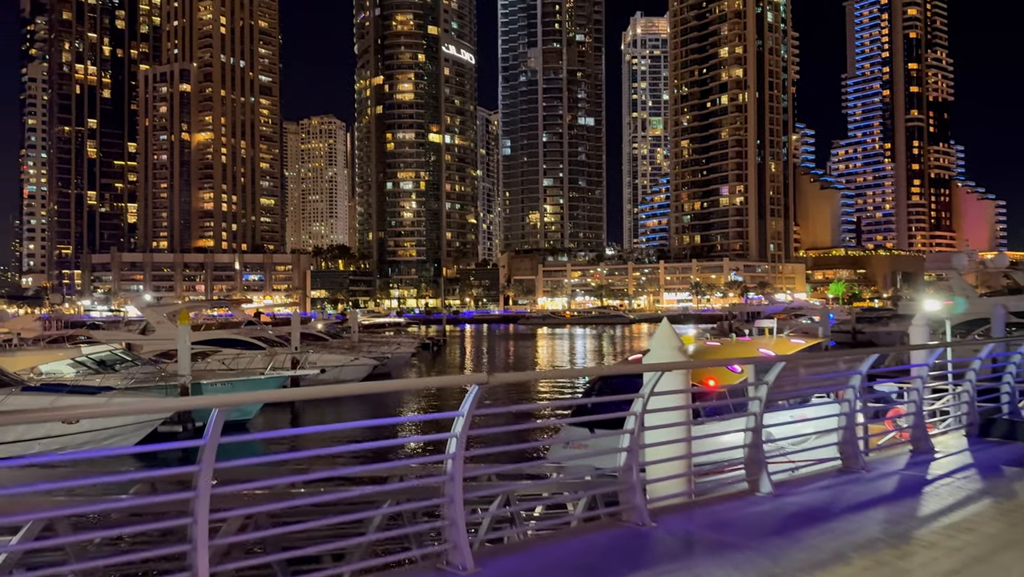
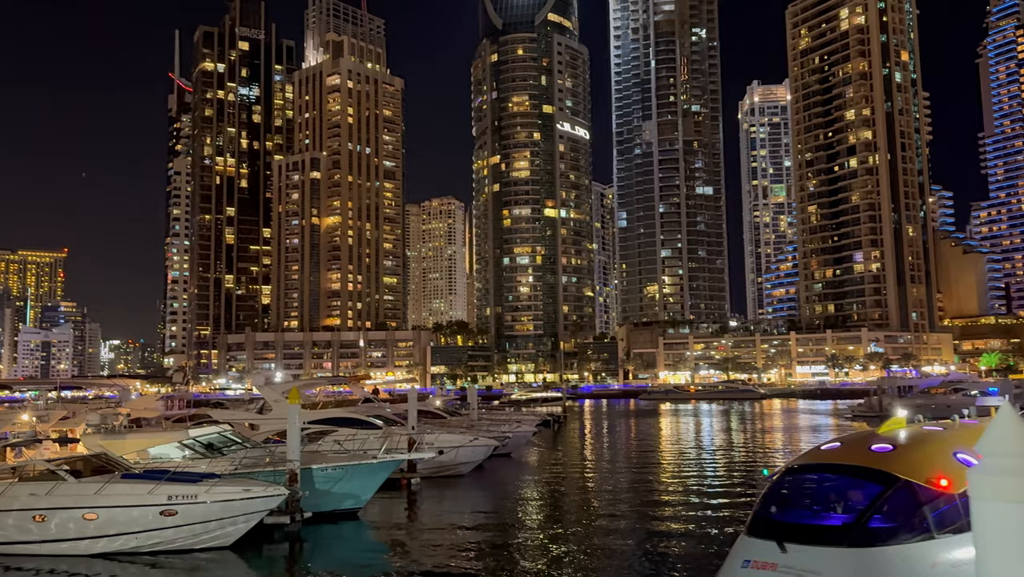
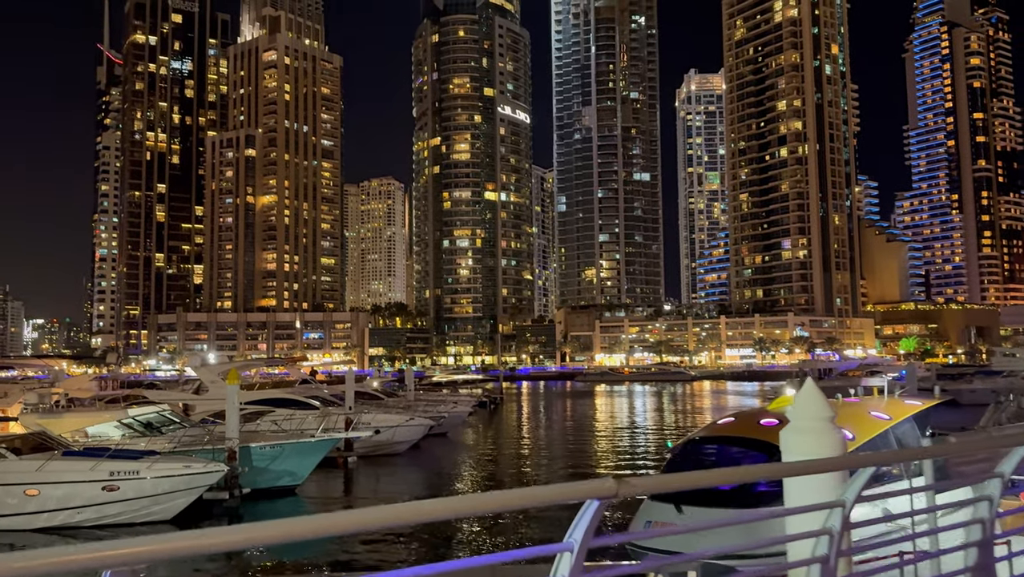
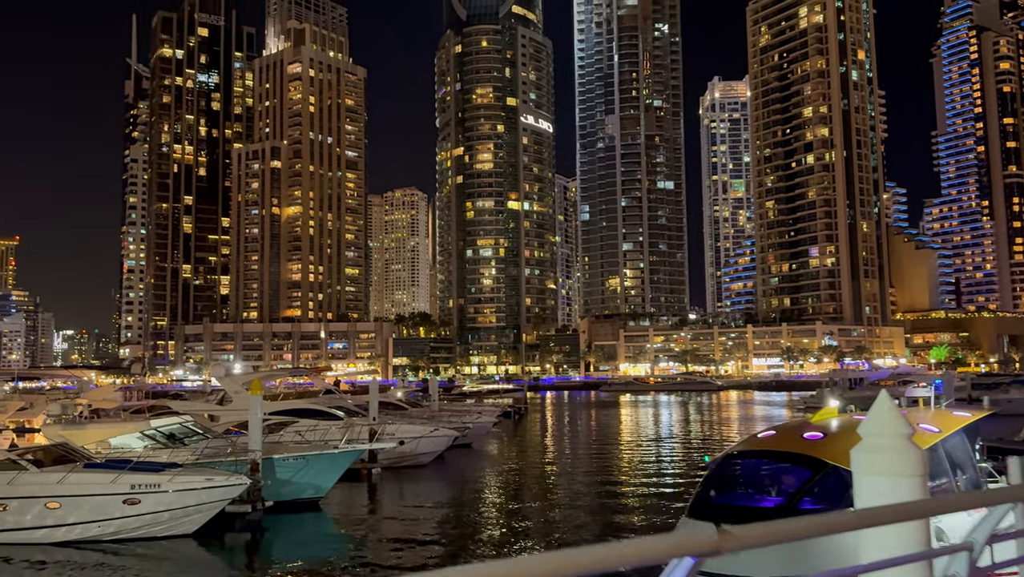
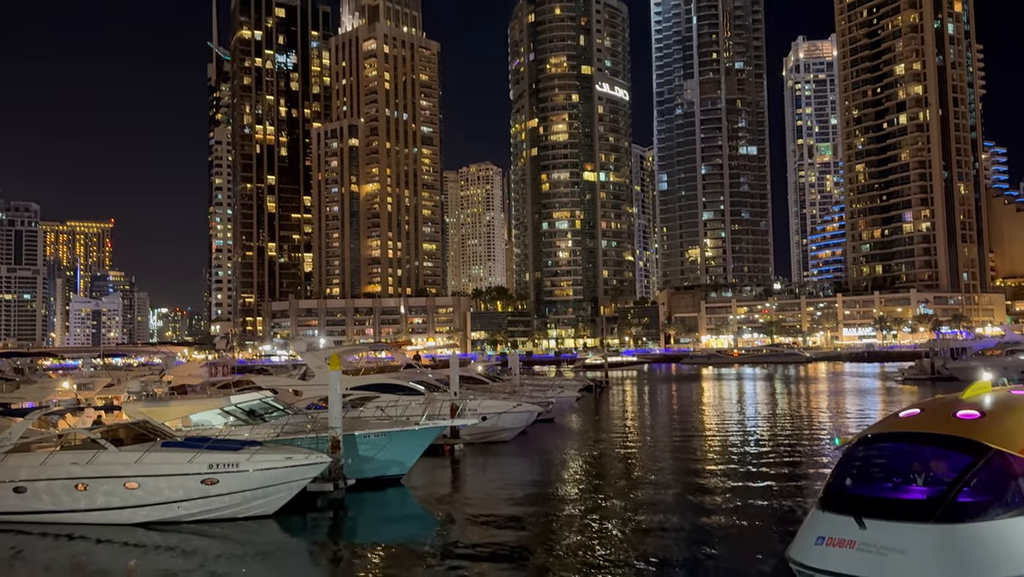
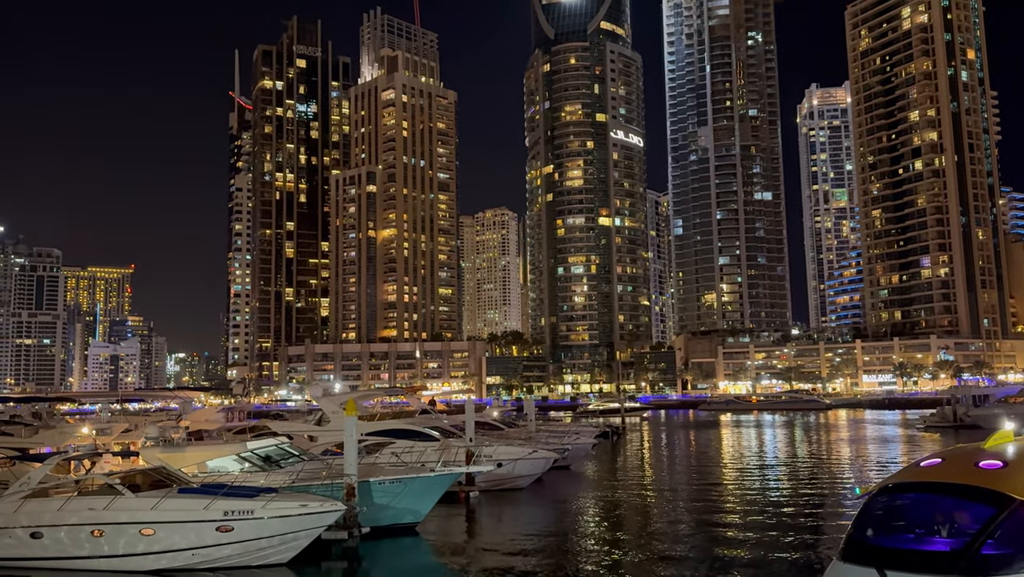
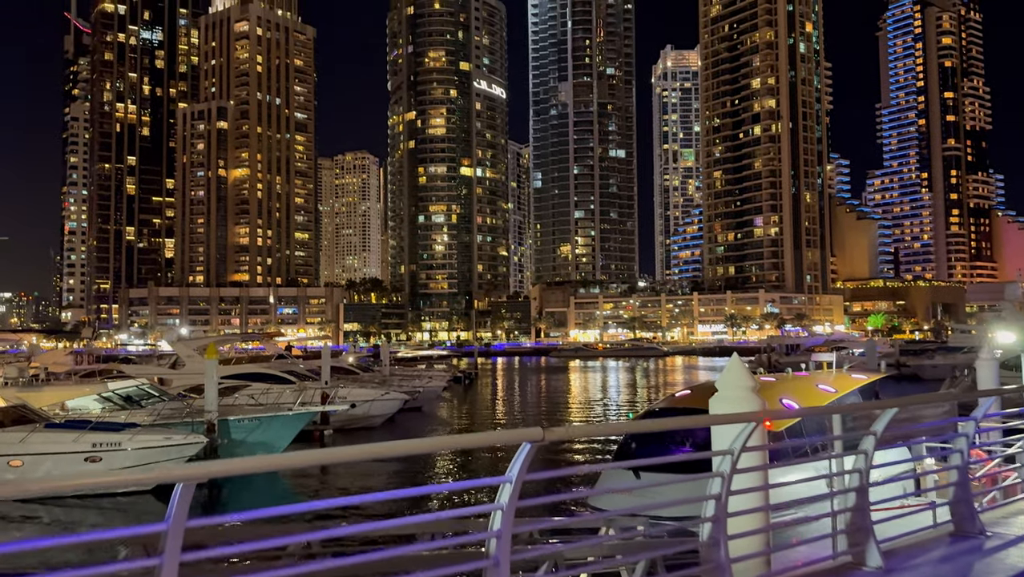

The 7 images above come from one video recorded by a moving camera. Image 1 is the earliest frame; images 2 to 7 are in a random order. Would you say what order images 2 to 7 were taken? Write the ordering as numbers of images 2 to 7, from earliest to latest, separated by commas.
7, 3, 4, 2, 6, 5
